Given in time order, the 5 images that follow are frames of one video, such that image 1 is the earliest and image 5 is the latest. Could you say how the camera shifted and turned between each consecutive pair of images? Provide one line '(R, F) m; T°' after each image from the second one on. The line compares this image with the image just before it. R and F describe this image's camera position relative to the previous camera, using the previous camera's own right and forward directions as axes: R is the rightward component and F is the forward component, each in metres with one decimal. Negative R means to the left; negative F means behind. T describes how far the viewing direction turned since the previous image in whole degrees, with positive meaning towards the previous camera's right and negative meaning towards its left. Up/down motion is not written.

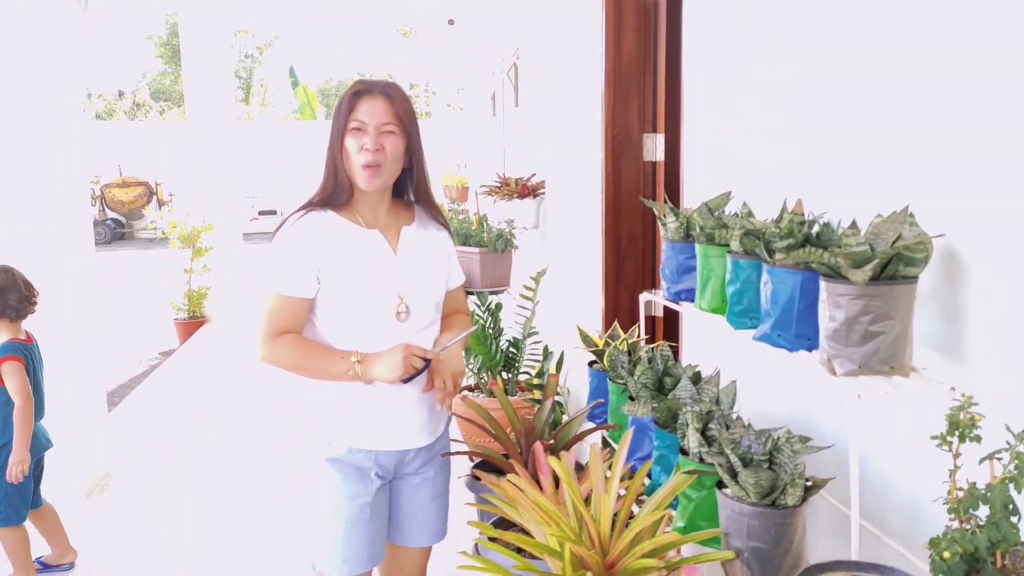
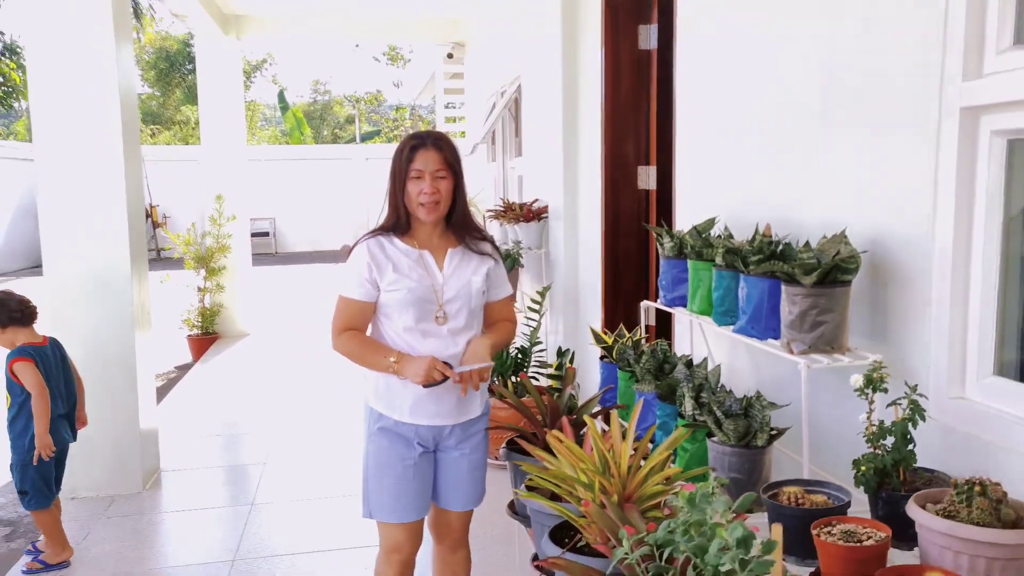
(-0.1, -0.5) m; +1°
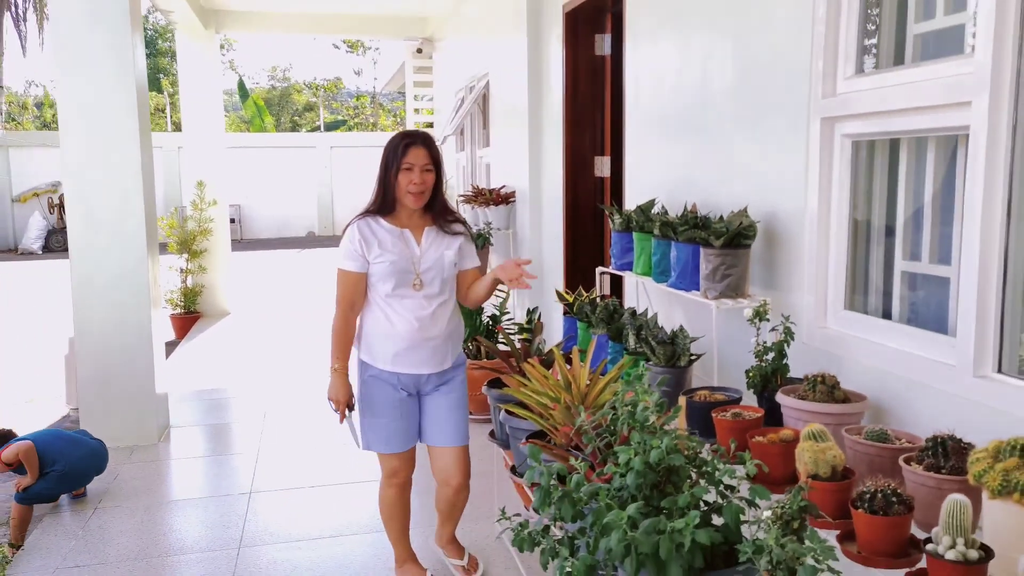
(-0.1, -0.6) m; +3°
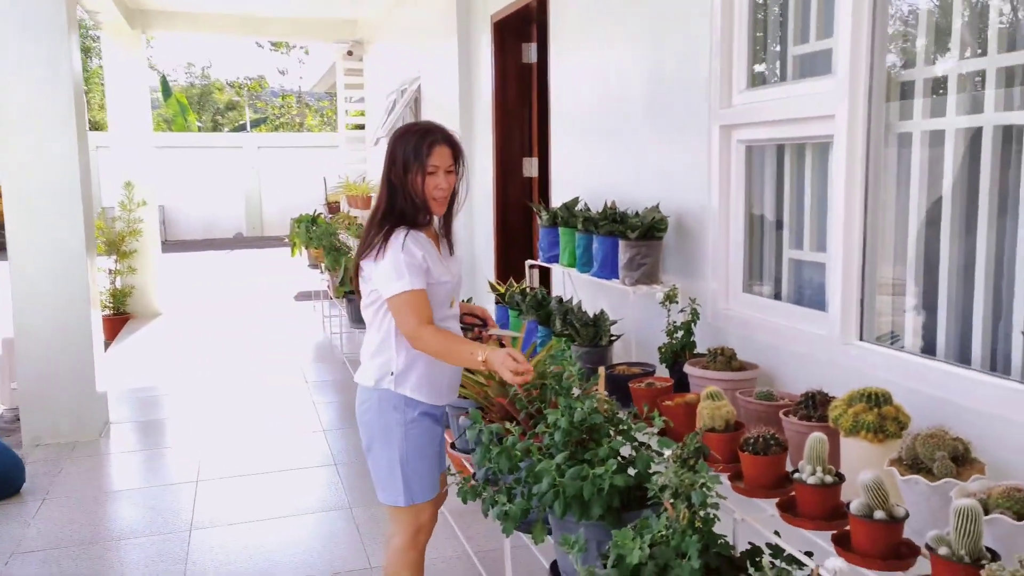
(0.0, -0.3) m; +5°
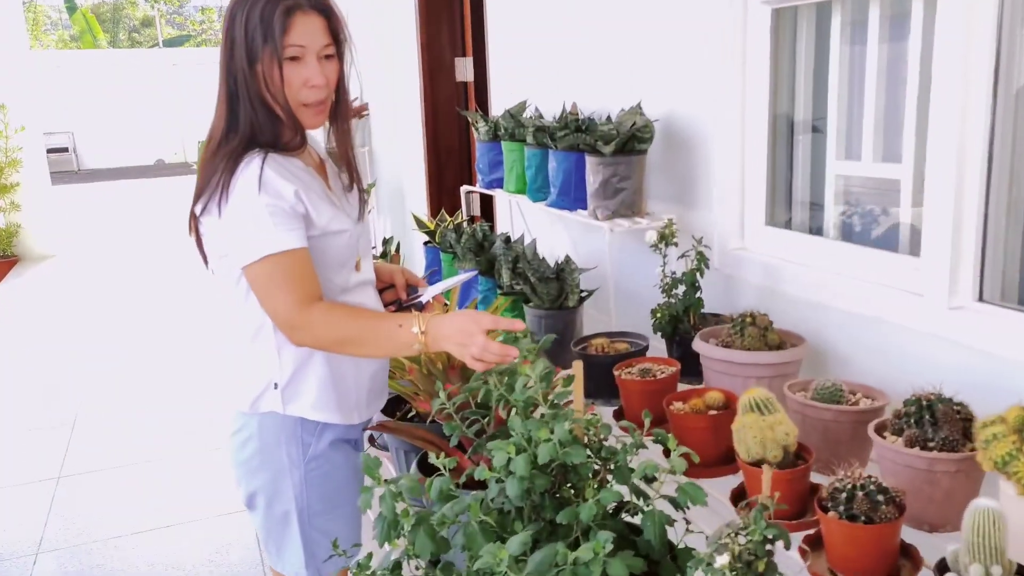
(0.0, +0.8) m; +4°
